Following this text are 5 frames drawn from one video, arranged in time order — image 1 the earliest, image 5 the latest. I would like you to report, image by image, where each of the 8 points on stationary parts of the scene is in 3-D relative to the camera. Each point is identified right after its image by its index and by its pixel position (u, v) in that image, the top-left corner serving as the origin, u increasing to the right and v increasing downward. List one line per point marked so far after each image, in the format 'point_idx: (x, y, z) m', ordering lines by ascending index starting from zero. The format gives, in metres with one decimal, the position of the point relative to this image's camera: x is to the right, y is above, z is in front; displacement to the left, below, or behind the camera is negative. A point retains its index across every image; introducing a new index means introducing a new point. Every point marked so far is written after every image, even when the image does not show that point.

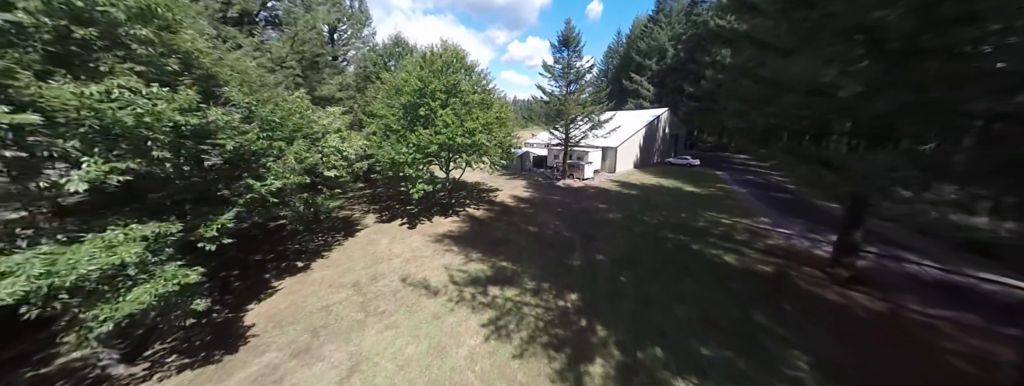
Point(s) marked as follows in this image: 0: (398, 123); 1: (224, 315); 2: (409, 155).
0: (-5.4, +3.5, +11.7) m
1: (-8.1, -3.4, +6.9) m
2: (-4.6, +1.9, +11.2) m
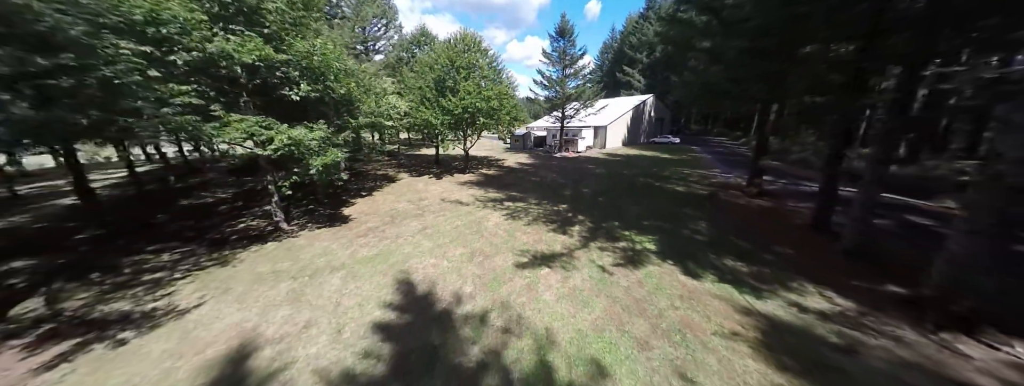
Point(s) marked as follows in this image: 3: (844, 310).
0: (-5.0, +6.2, +15.0) m
1: (-7.7, -0.7, +10.2) m
2: (-4.2, +4.6, +14.5) m
3: (+6.7, -2.3, +4.8) m
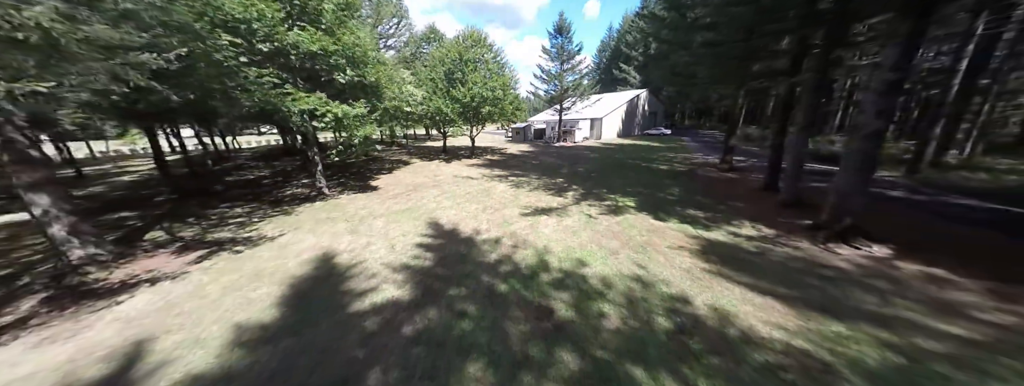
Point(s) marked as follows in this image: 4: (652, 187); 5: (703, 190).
0: (-4.8, +7.5, +16.6) m
1: (-7.5, +0.5, +11.8) m
2: (-4.0, +5.8, +16.1) m
3: (+6.8, -1.1, +6.5) m
4: (+6.3, +0.2, +10.8) m
5: (+8.0, +0.2, +10.1) m
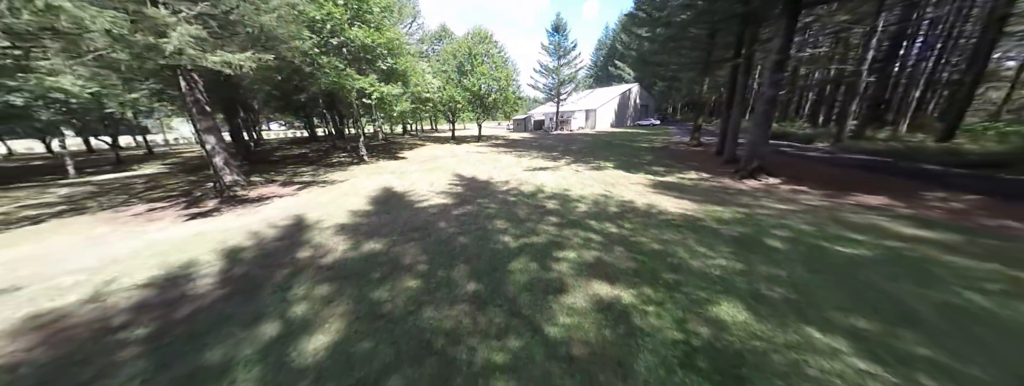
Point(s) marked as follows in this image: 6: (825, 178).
0: (-4.6, +9.2, +19.0) m
1: (-7.3, +2.2, +14.2) m
2: (-3.8, +7.6, +18.5) m
3: (+7.0, +0.6, +8.9) m
4: (+6.5, +1.9, +13.2) m
5: (+8.2, +1.8, +12.5) m
6: (+9.8, +0.5, +7.6) m
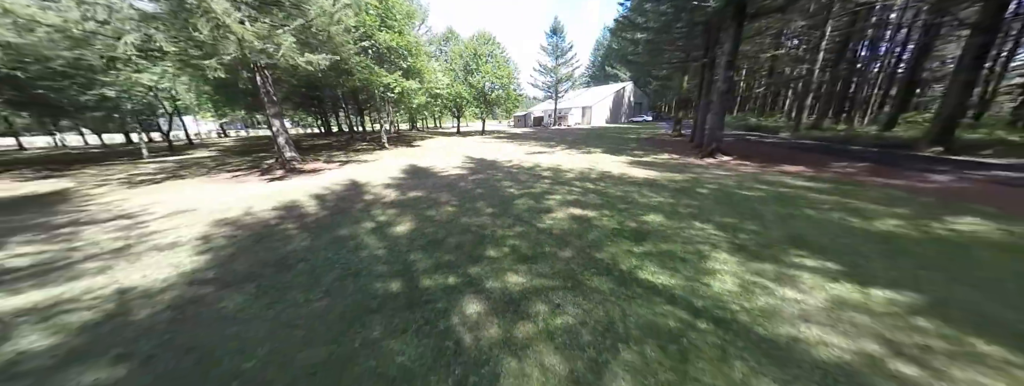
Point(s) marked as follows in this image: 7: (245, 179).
0: (-4.5, +10.2, +20.8) m
1: (-7.2, +3.2, +16.0) m
2: (-3.7, +8.5, +20.3) m
3: (+7.1, +1.6, +10.7) m
4: (+6.6, +2.9, +15.0) m
5: (+8.3, +2.8, +14.3) m
6: (+9.9, +1.4, +9.4) m
7: (-8.6, +0.5, +7.9) m
